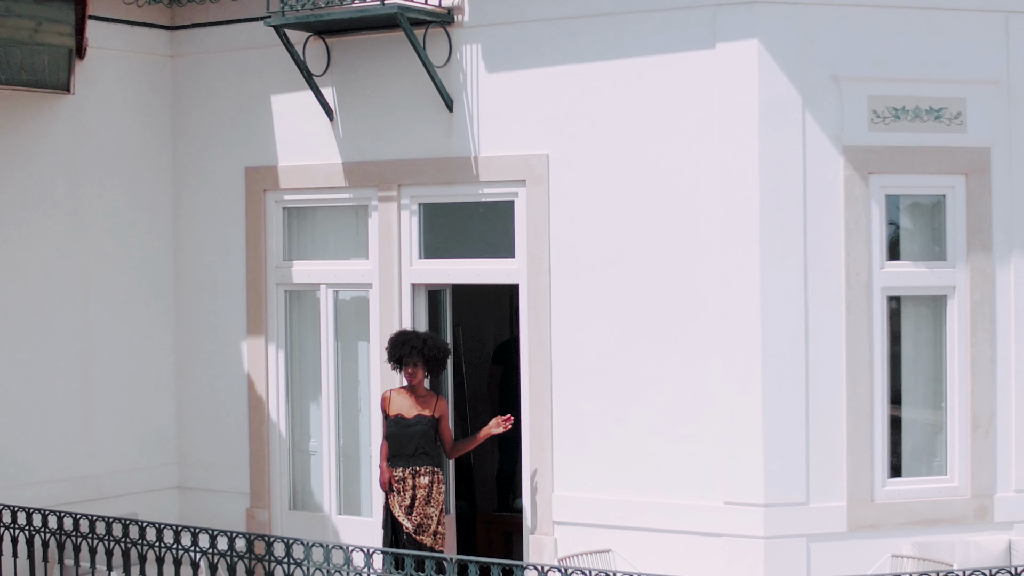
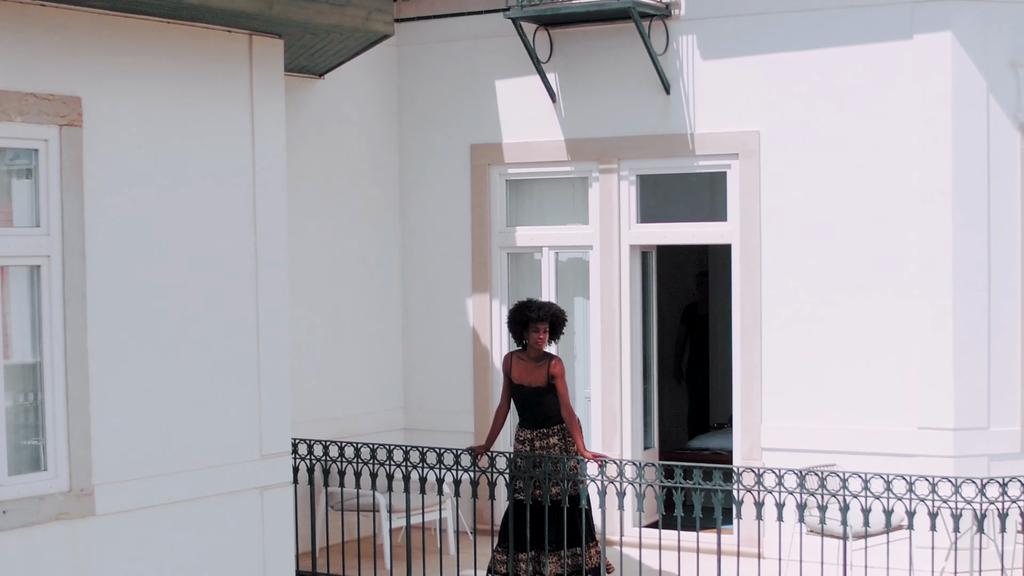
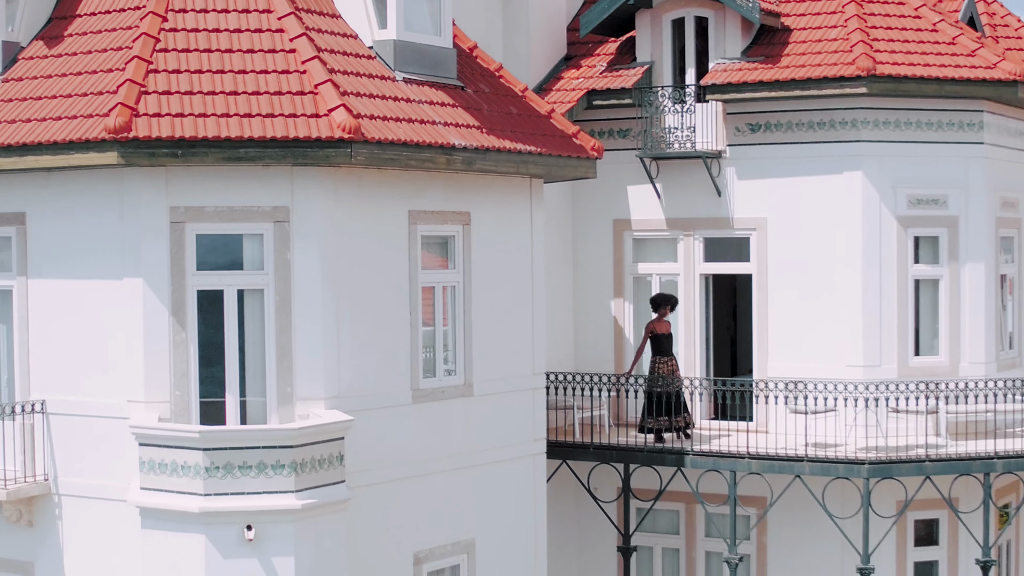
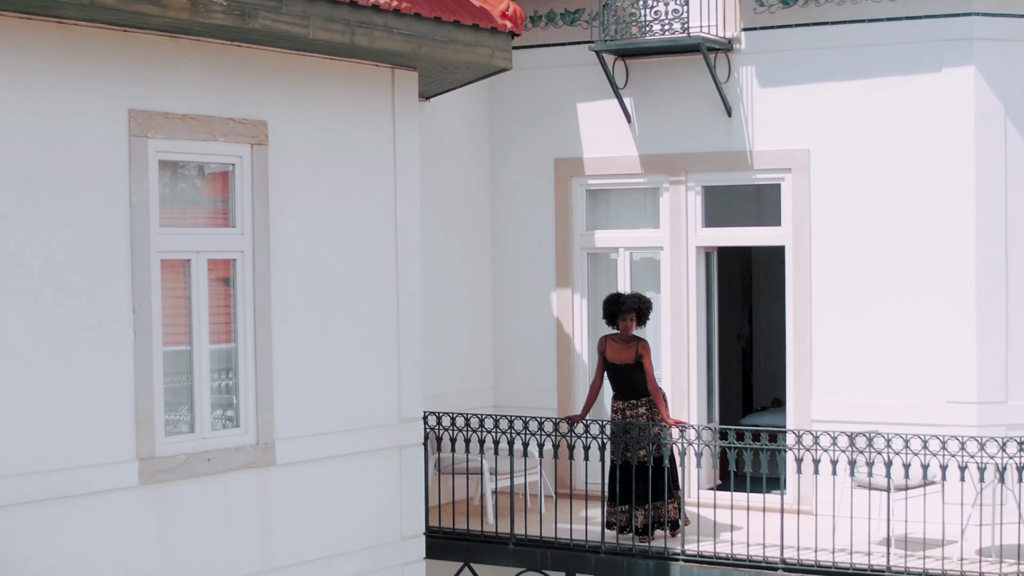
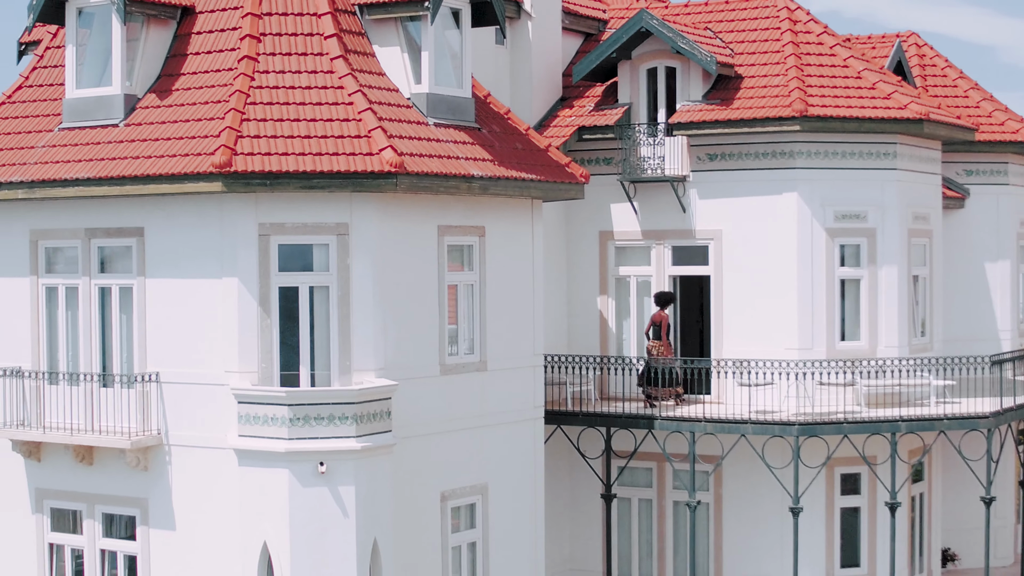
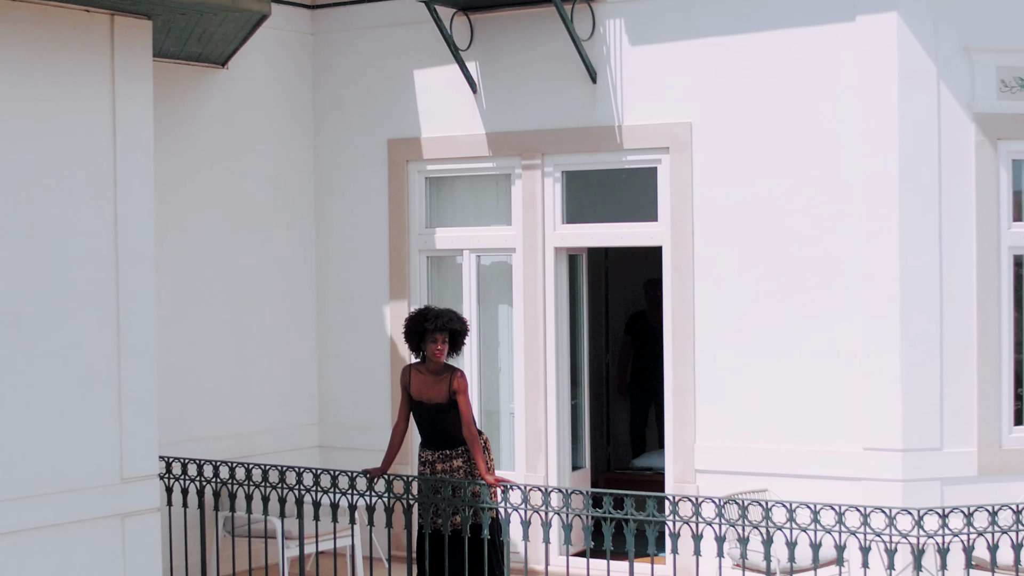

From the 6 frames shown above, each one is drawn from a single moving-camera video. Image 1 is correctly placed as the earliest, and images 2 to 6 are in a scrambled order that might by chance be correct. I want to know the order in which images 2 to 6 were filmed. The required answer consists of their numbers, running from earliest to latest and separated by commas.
6, 2, 4, 3, 5
